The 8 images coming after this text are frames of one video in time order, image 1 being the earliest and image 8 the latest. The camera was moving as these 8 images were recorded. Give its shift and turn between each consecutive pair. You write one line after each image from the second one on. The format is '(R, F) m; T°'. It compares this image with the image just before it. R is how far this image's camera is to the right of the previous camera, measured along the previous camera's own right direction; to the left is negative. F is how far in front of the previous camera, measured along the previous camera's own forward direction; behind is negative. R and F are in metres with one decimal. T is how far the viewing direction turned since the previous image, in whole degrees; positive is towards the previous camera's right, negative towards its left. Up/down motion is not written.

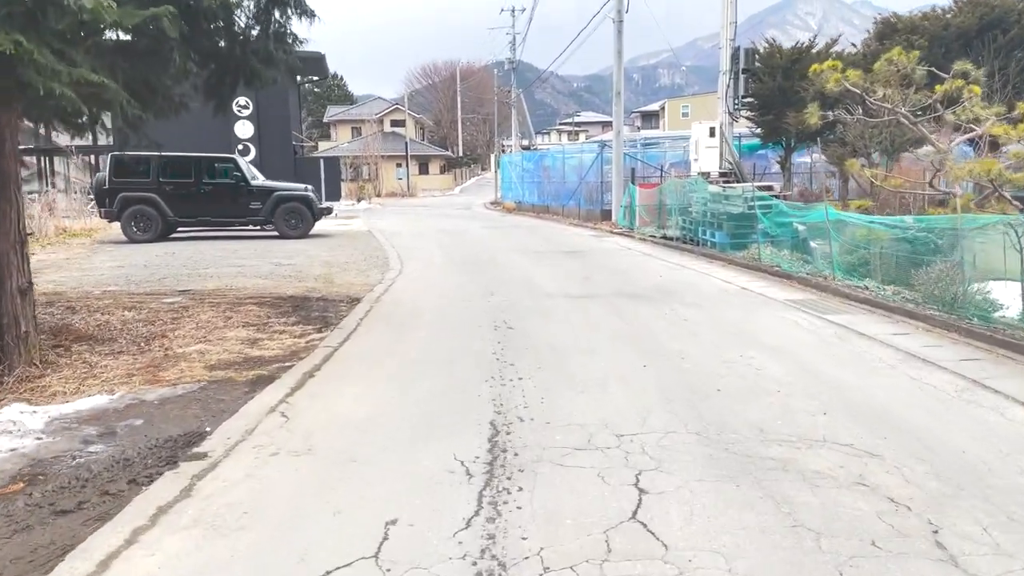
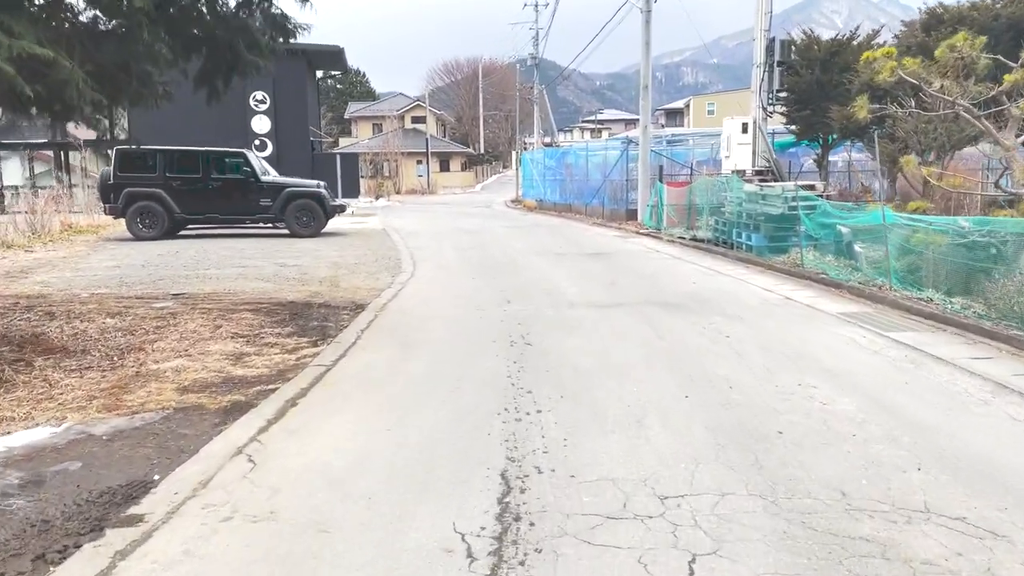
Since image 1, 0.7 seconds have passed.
(0.0, +1.0) m; -2°
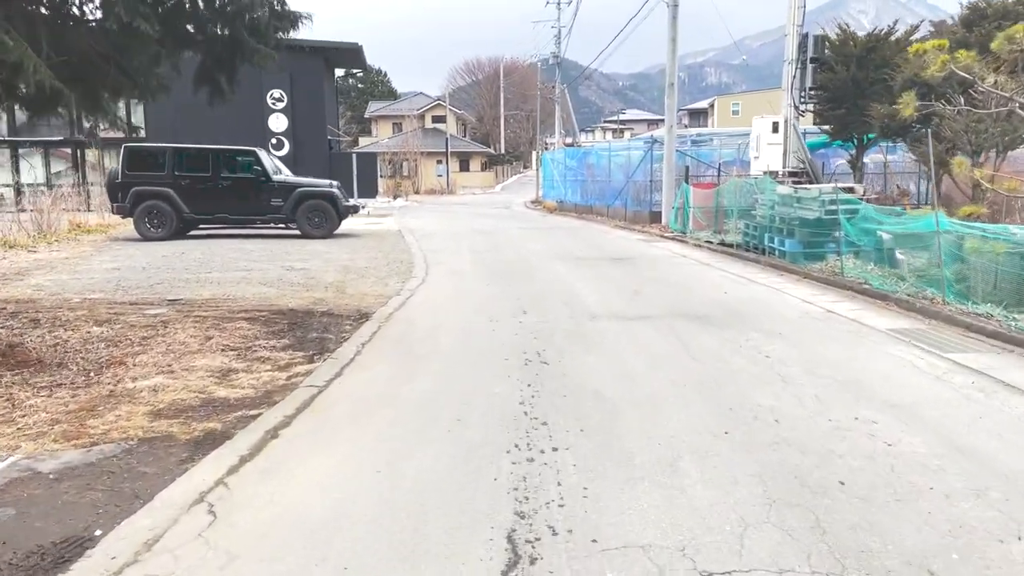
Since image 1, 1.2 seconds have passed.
(0.0, +0.7) m; -1°
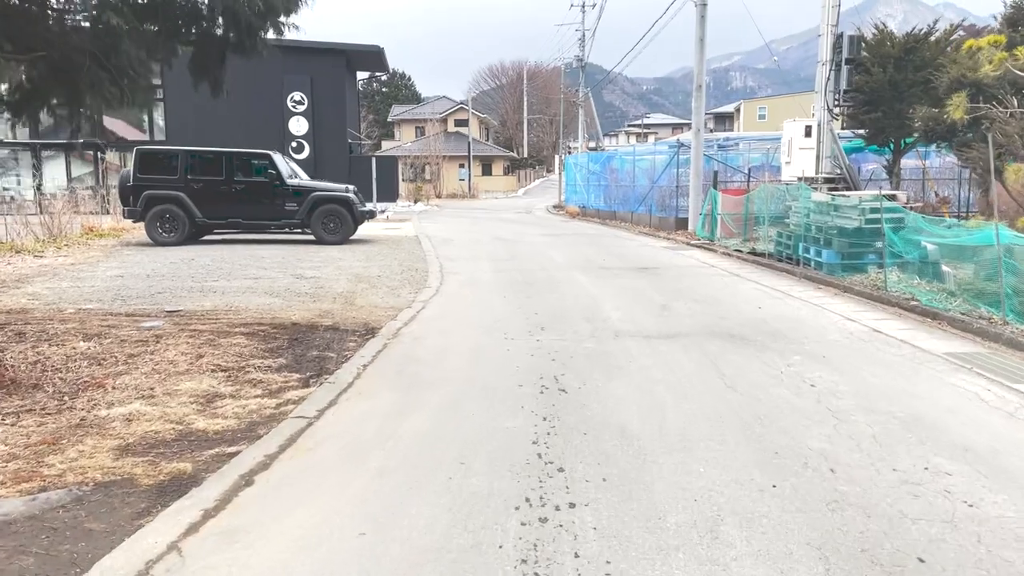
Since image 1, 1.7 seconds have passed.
(+0.1, +0.7) m; -2°
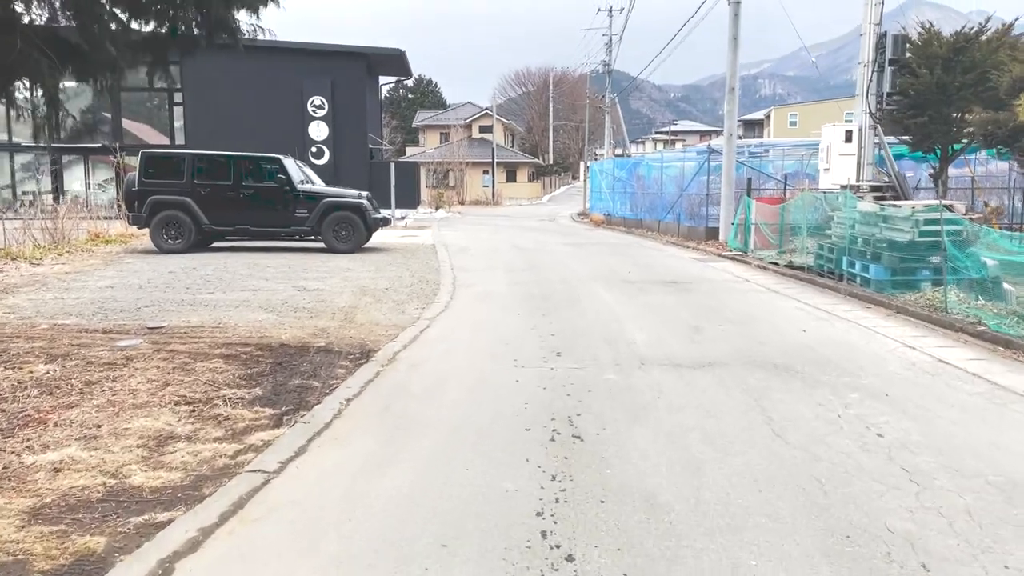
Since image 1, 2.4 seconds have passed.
(+0.1, +1.0) m; -2°
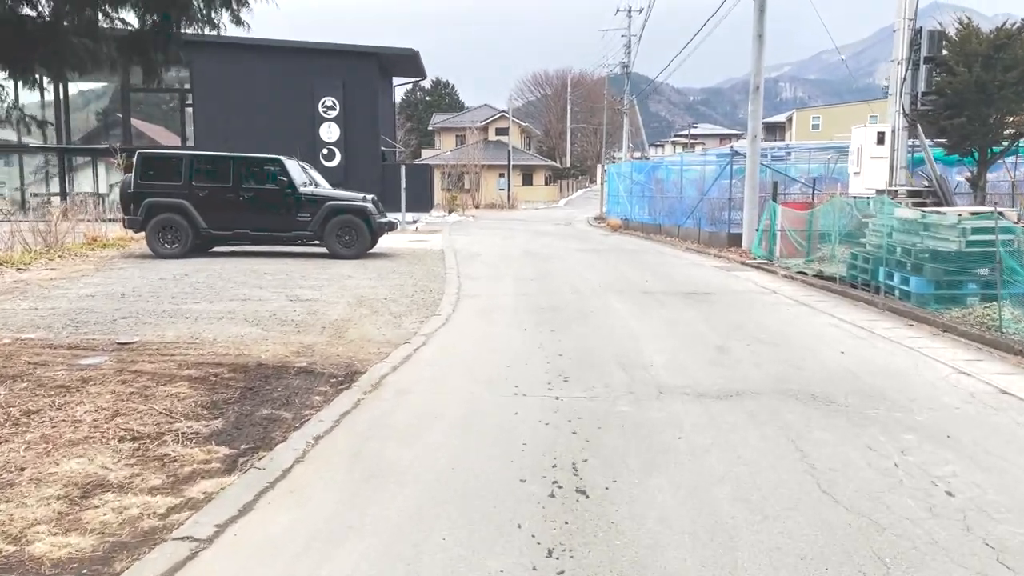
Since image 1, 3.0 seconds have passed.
(+0.1, +0.8) m; -1°
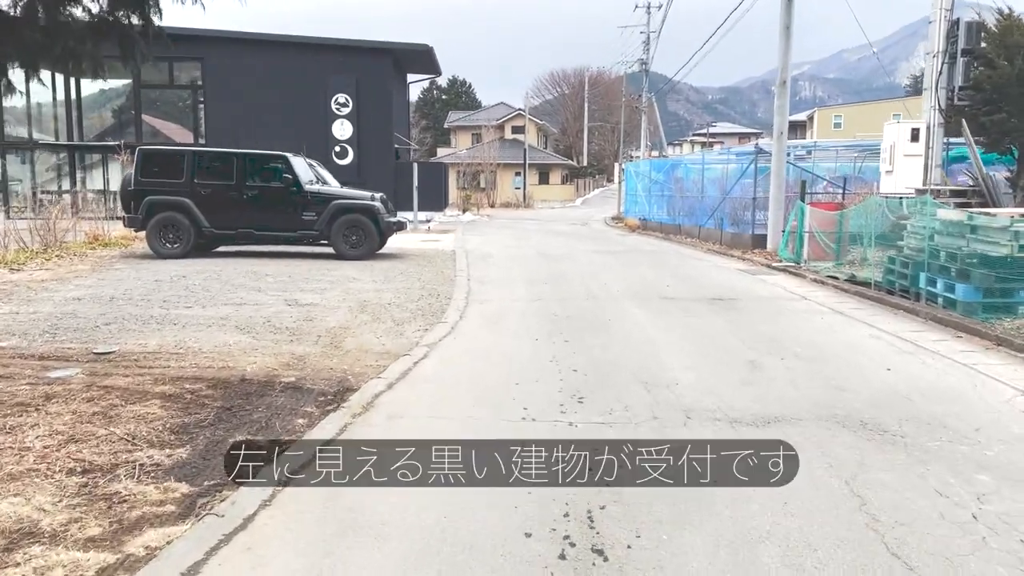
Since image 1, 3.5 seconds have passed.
(+0.1, +0.7) m; -1°
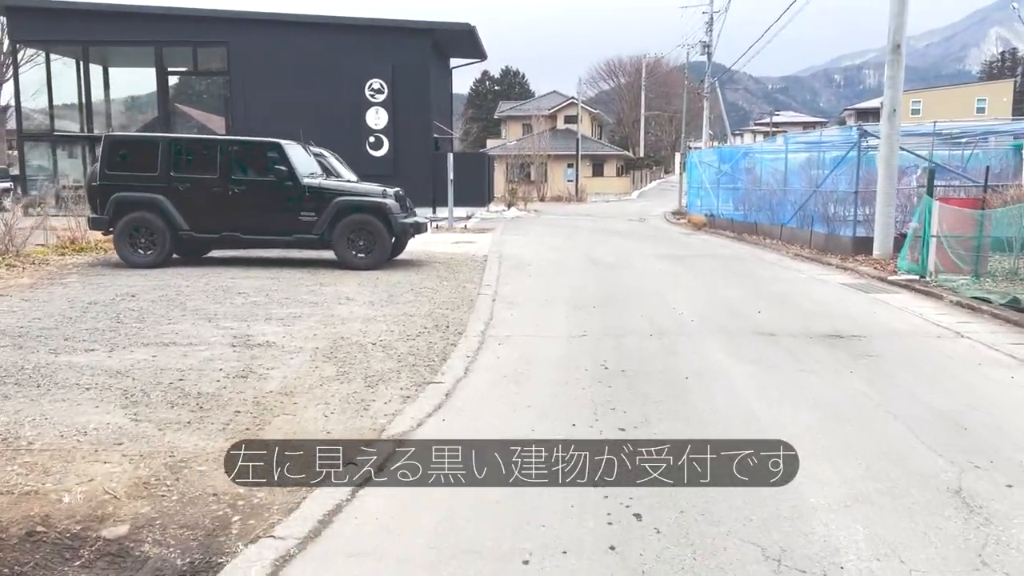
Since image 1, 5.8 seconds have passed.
(+0.2, +3.1) m; -4°
